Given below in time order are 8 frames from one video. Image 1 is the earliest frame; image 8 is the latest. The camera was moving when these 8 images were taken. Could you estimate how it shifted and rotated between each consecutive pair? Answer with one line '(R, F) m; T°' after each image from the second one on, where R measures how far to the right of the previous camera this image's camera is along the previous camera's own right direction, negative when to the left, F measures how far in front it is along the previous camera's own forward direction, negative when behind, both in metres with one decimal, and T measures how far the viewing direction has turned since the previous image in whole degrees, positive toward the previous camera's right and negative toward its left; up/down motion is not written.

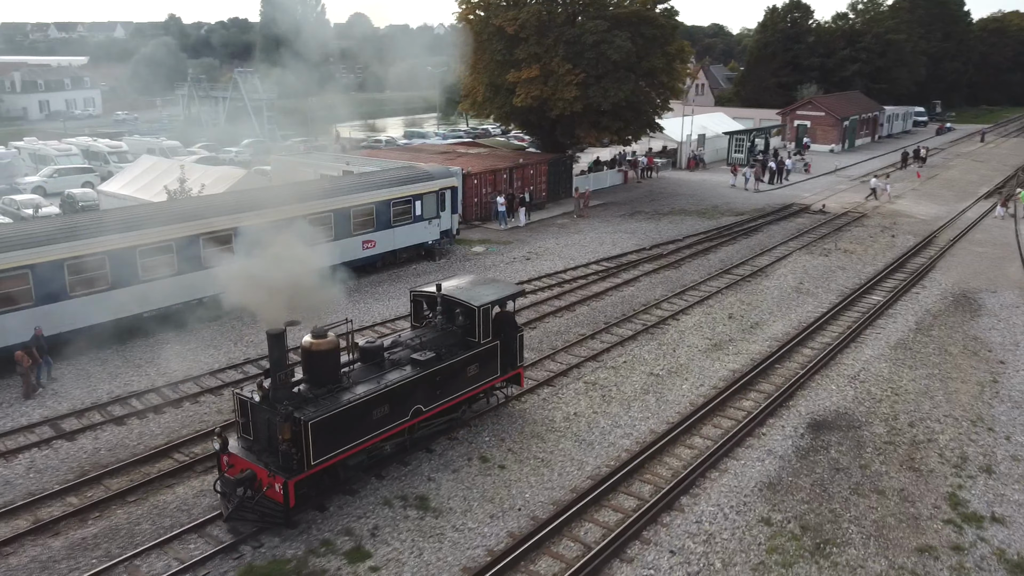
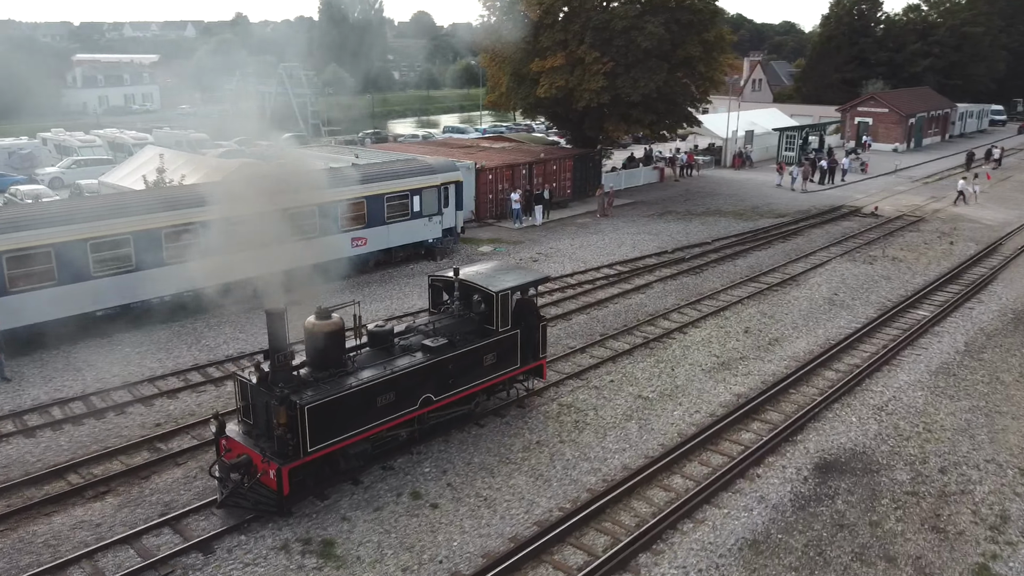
(+1.4, +1.7) m; -4°
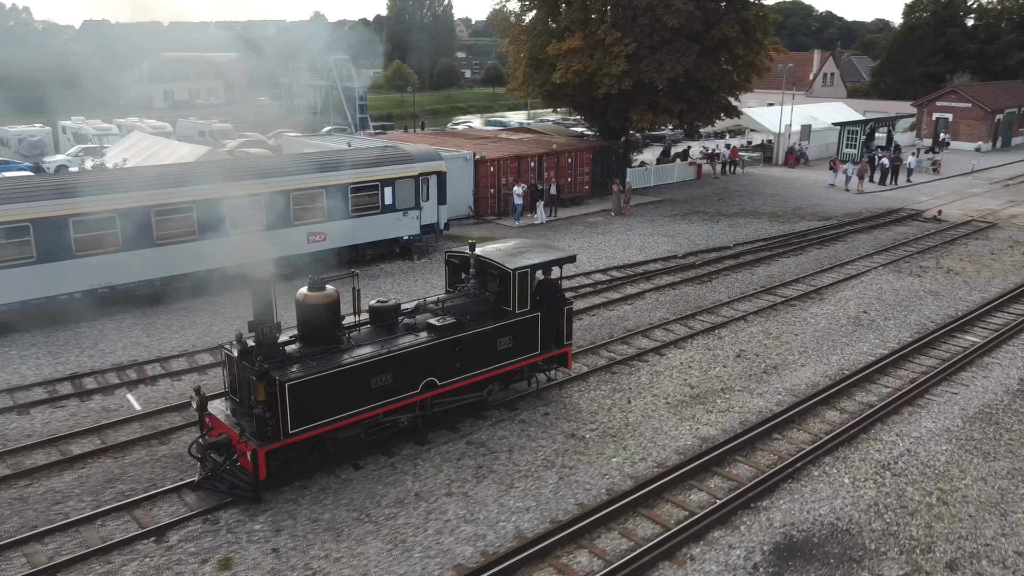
(+2.0, +2.4) m; -5°
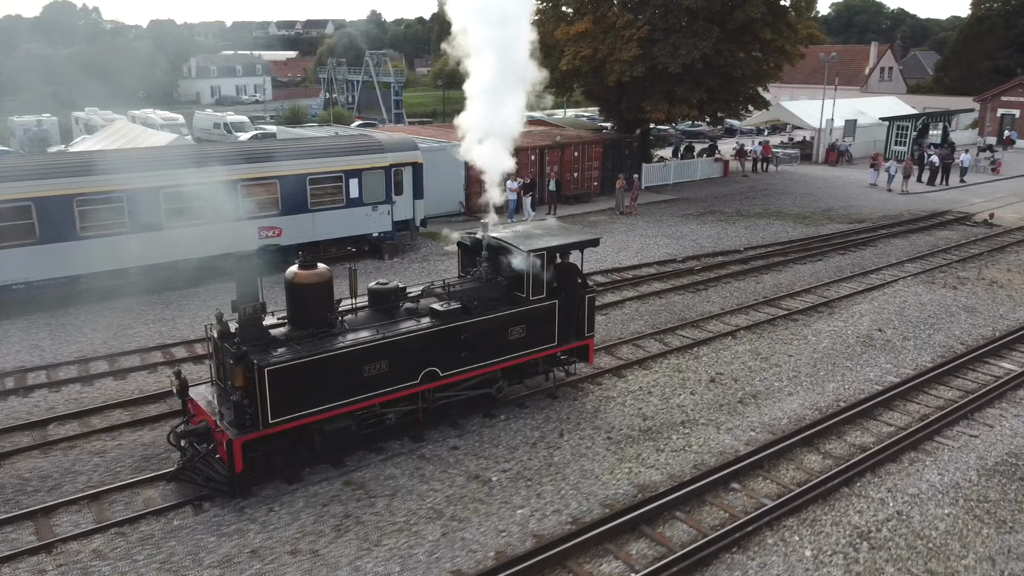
(+1.6, +1.8) m; -4°
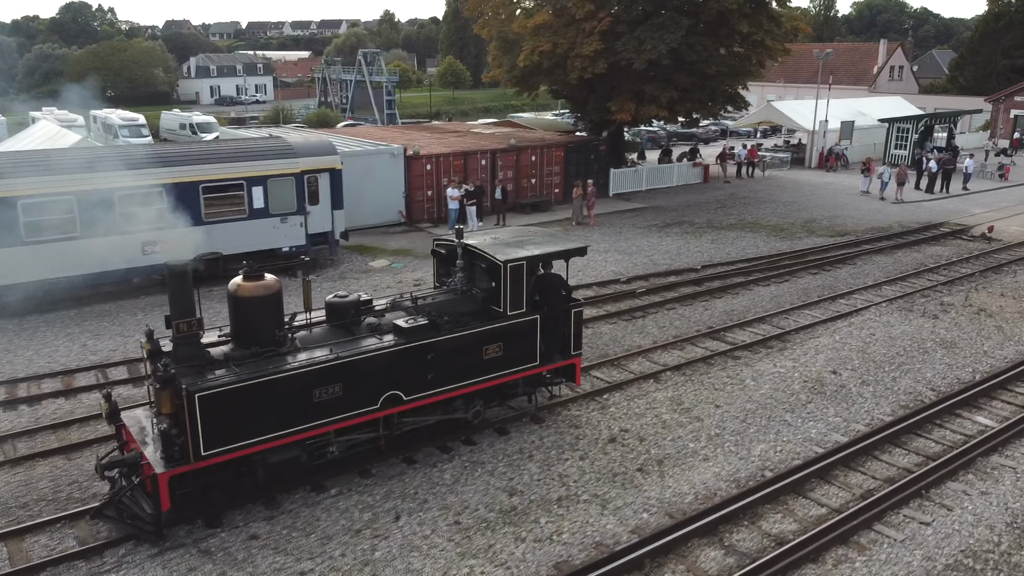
(+1.7, +1.8) m; -1°
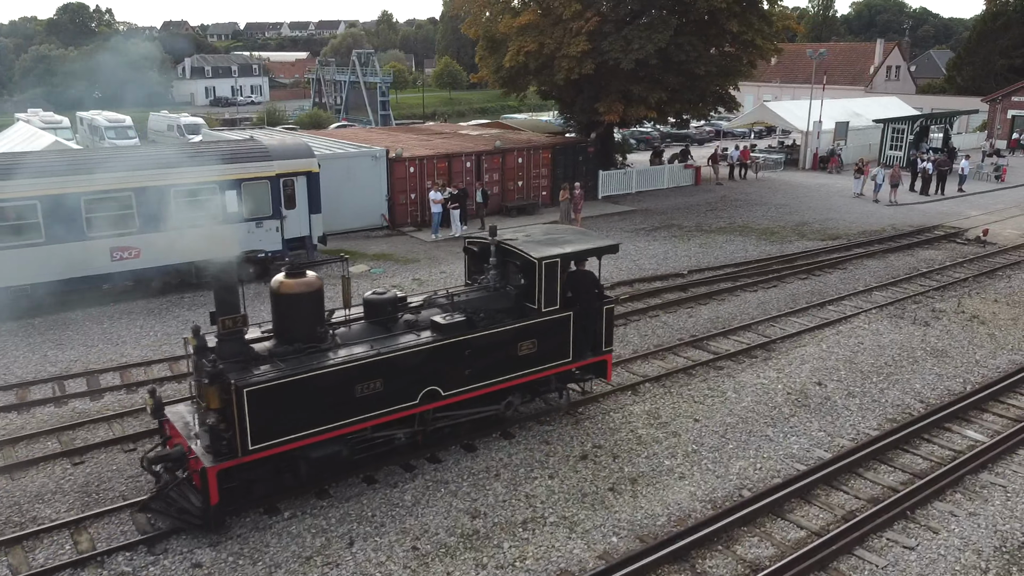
(+0.3, +0.4) m; 0°
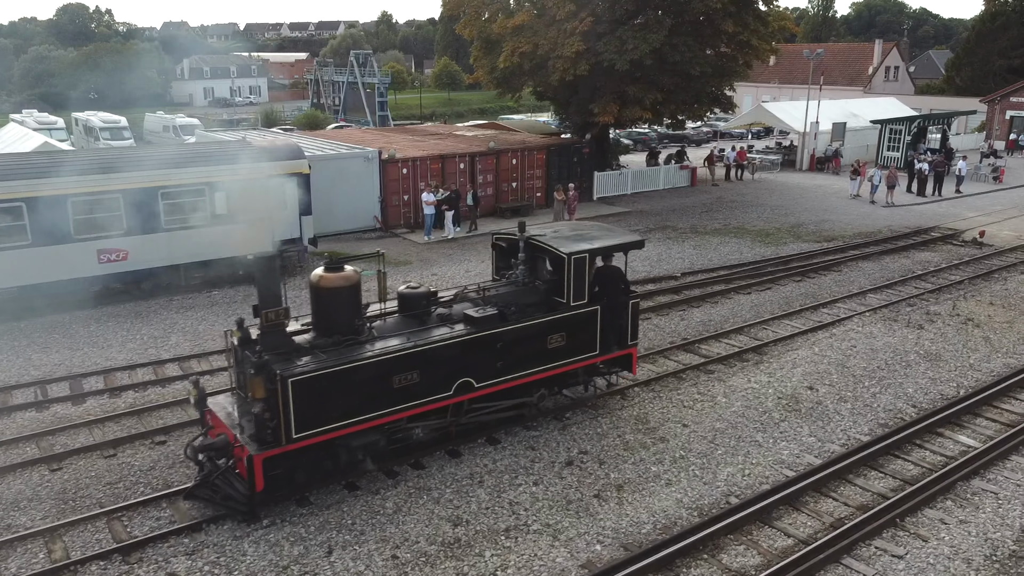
(+0.2, +0.1) m; 0°
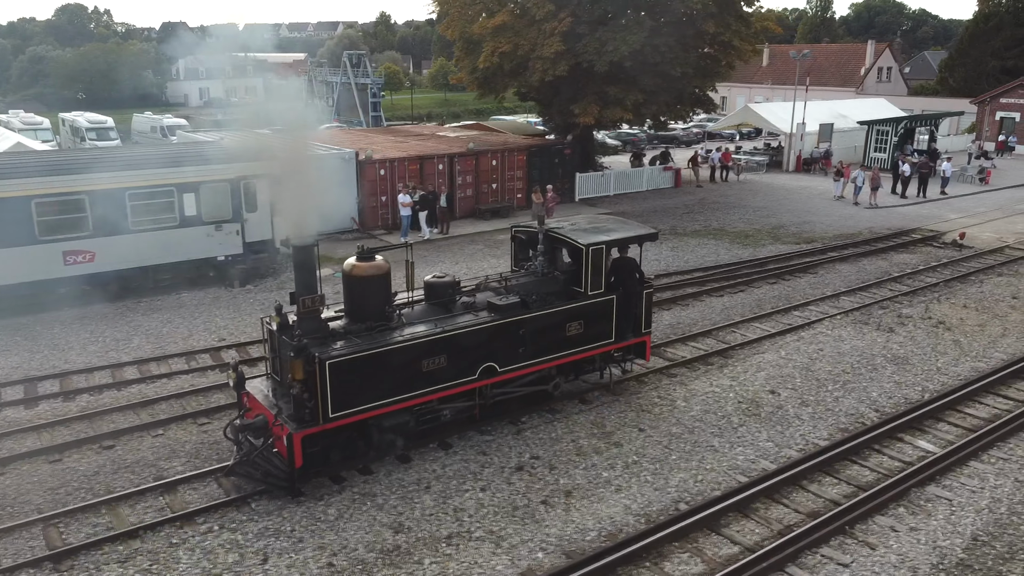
(+0.5, +0.1) m; 0°
